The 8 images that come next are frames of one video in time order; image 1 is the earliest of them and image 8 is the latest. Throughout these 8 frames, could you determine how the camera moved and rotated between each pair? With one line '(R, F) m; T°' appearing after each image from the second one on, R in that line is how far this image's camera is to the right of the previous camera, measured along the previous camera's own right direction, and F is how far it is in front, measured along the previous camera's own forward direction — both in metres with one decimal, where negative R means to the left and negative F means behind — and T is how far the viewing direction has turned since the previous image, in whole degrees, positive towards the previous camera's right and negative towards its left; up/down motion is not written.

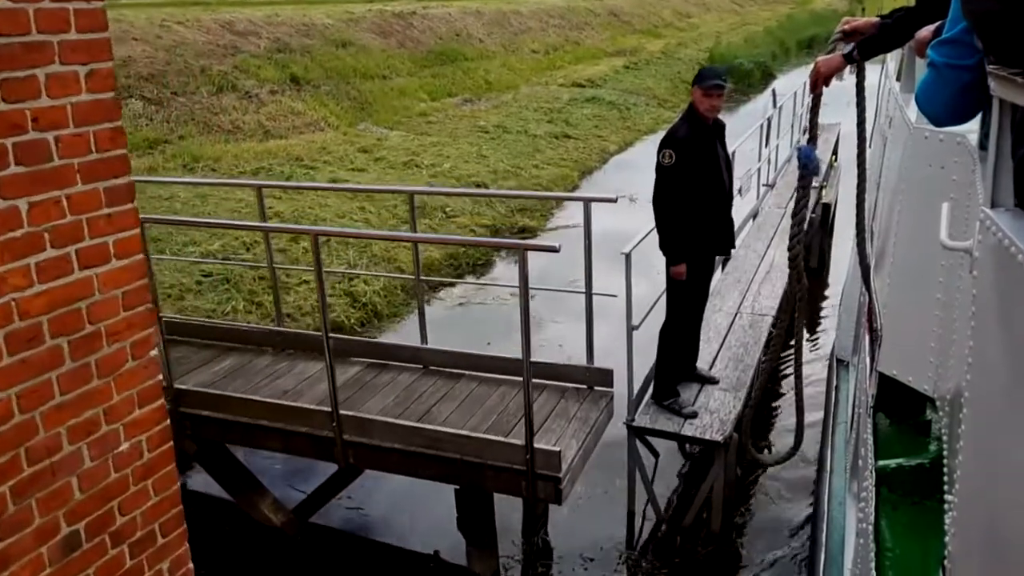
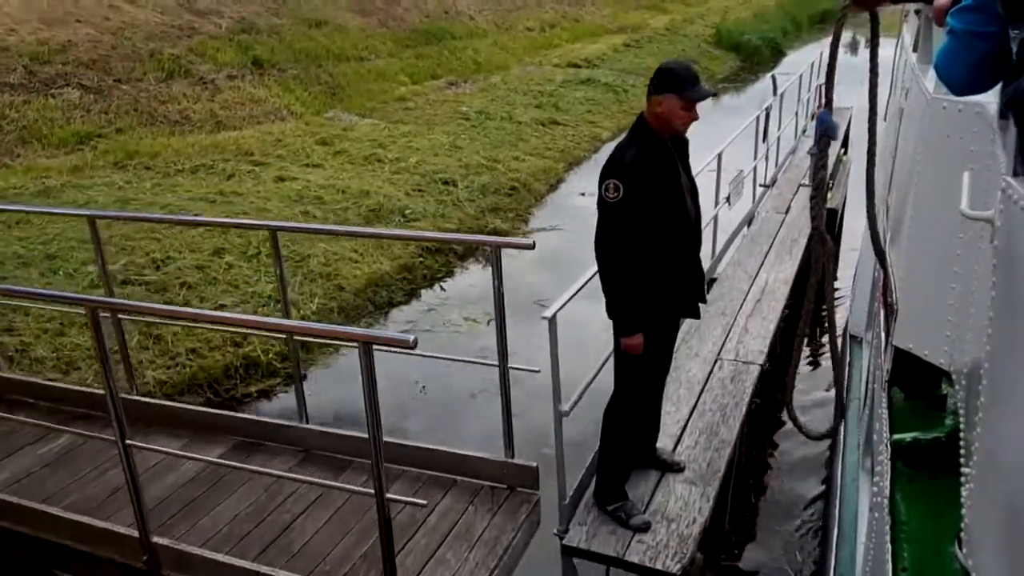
(+0.5, +1.1) m; -1°
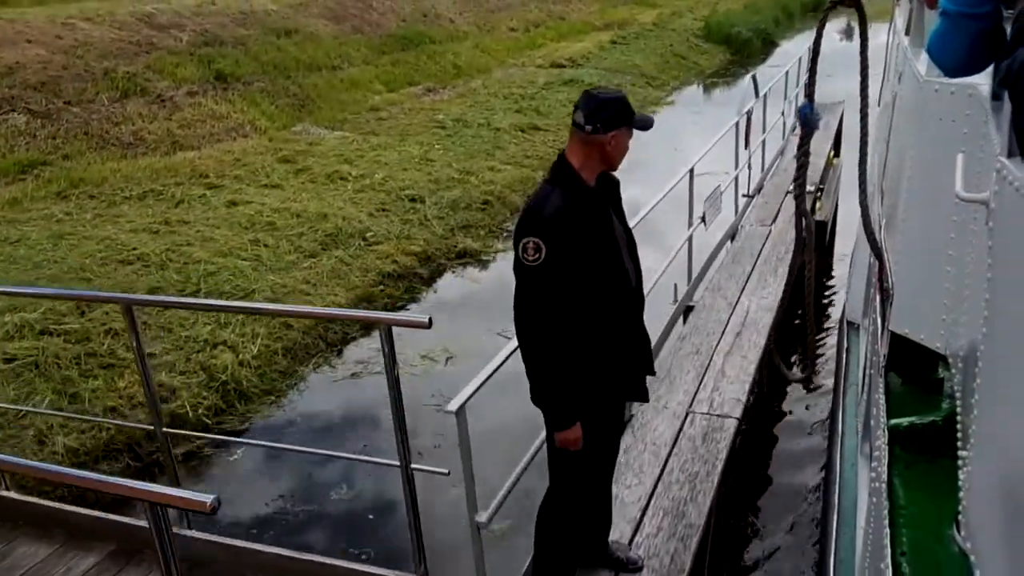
(+0.3, +0.6) m; 0°
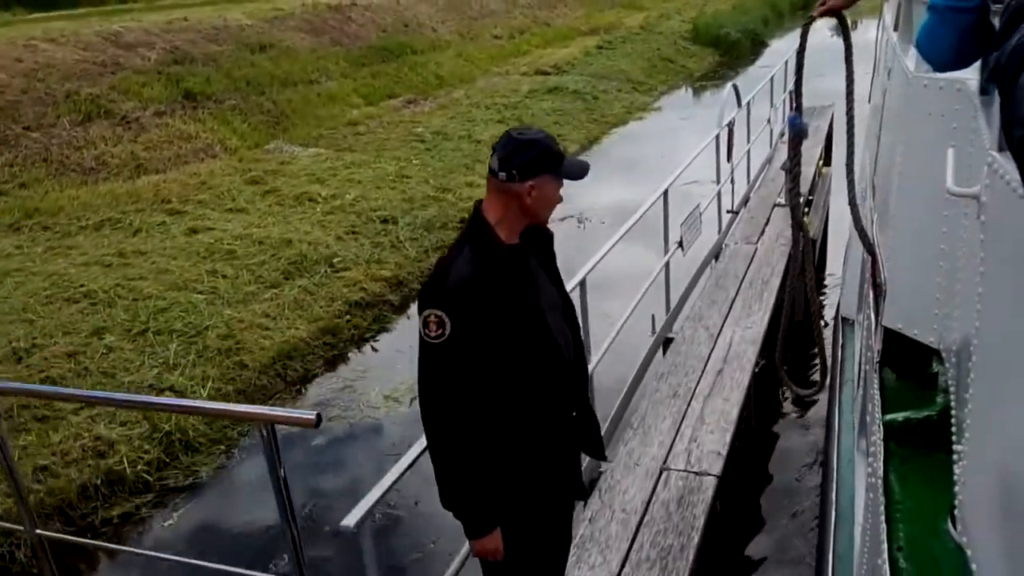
(+0.2, +0.4) m; 0°
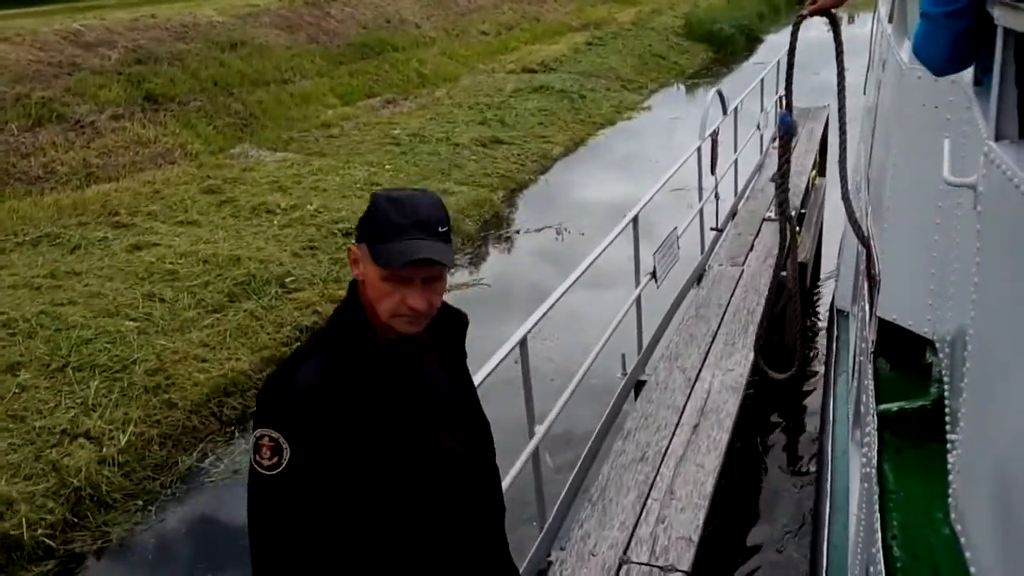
(+0.3, +0.6) m; 0°
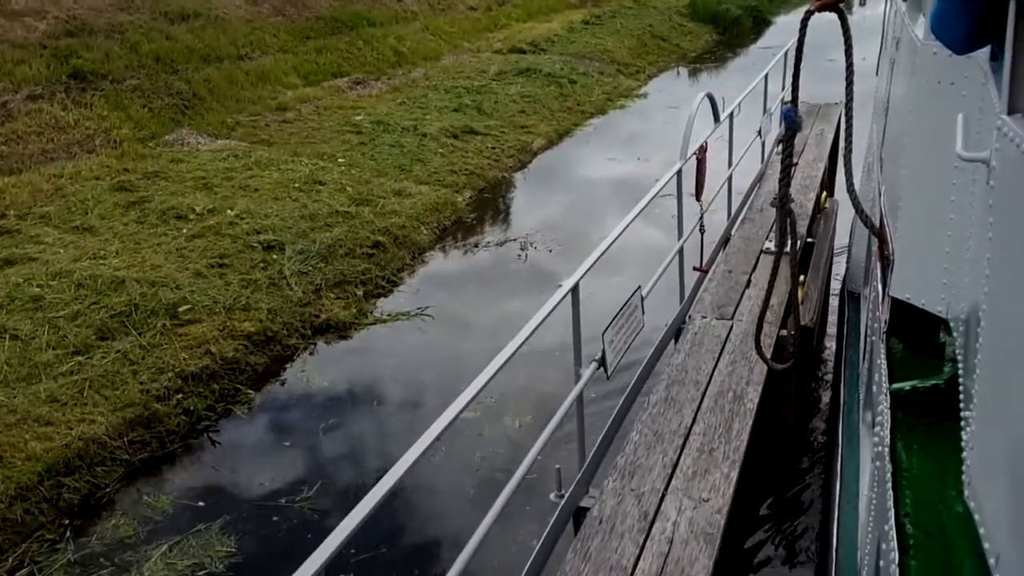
(+0.4, +1.2) m; 0°
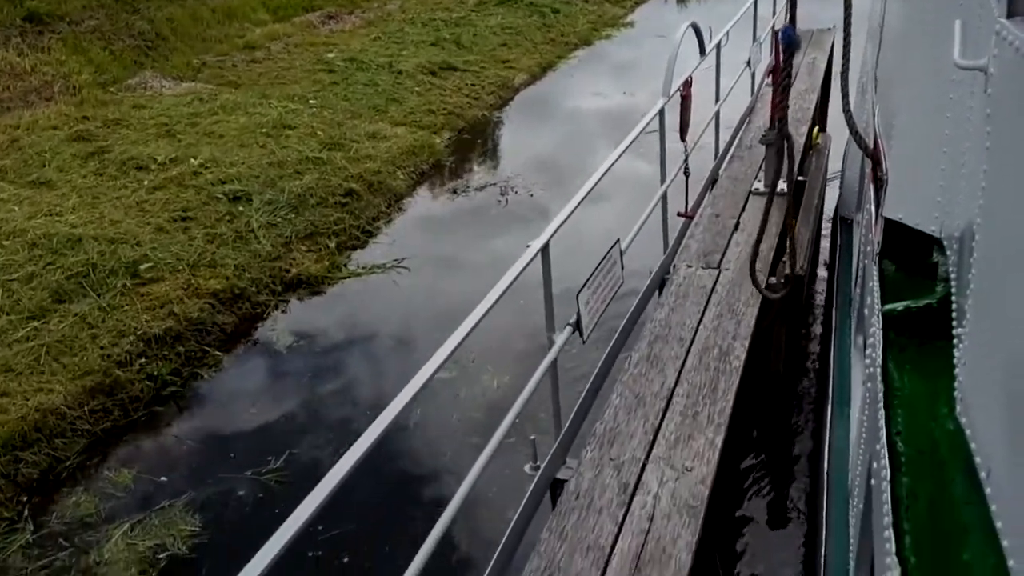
(+0.1, +0.2) m; +1°
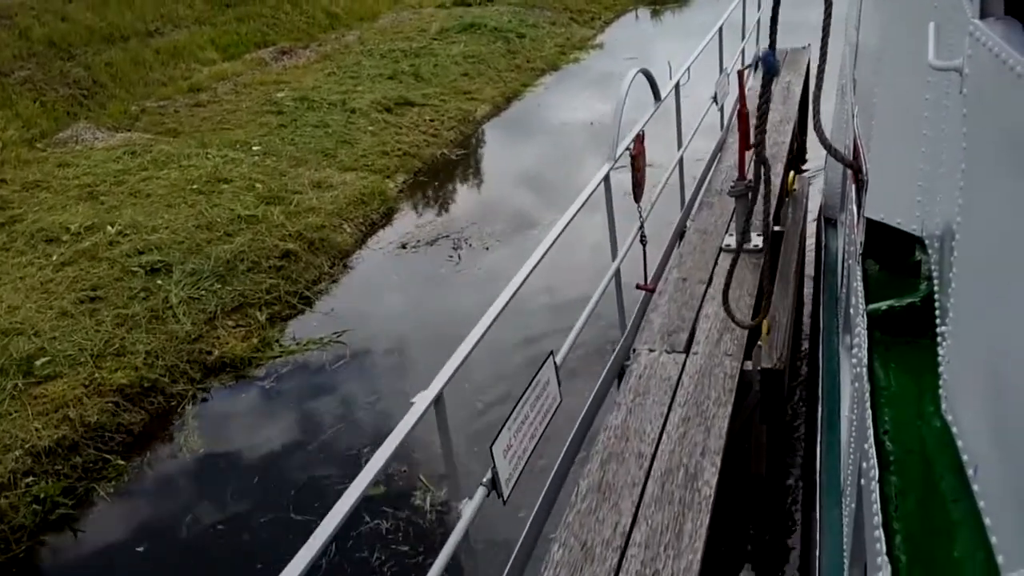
(+0.3, +0.6) m; +1°
